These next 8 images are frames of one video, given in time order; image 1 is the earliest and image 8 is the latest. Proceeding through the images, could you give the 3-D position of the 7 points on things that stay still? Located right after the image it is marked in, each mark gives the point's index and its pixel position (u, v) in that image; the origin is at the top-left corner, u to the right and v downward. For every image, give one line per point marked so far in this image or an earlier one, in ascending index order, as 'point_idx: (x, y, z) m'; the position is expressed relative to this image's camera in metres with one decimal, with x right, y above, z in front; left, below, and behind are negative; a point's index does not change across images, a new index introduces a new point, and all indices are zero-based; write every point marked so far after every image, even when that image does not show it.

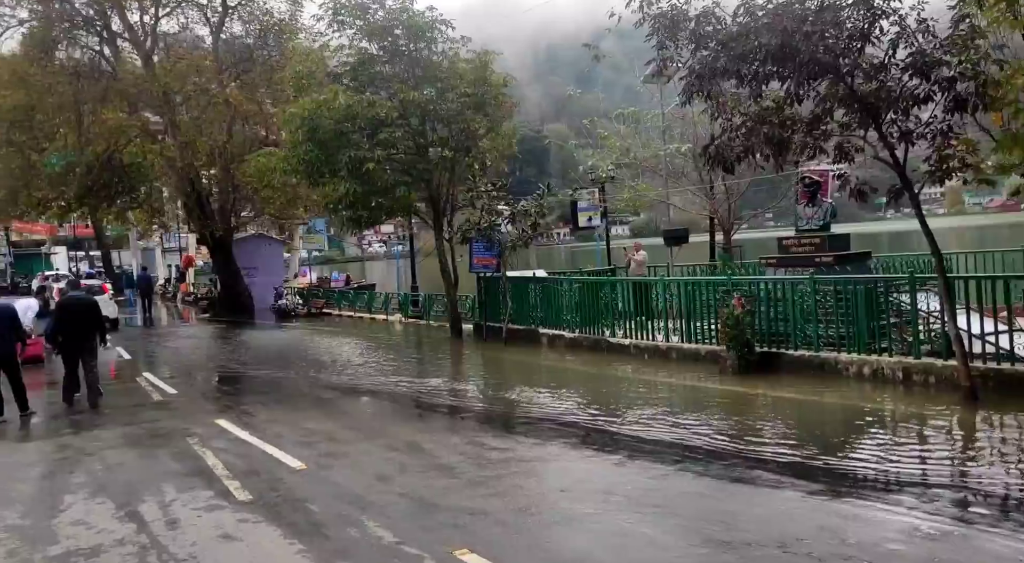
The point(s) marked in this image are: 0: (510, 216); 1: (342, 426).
0: (0.0, +1.3, +15.2) m
1: (-1.9, -1.6, +8.8) m
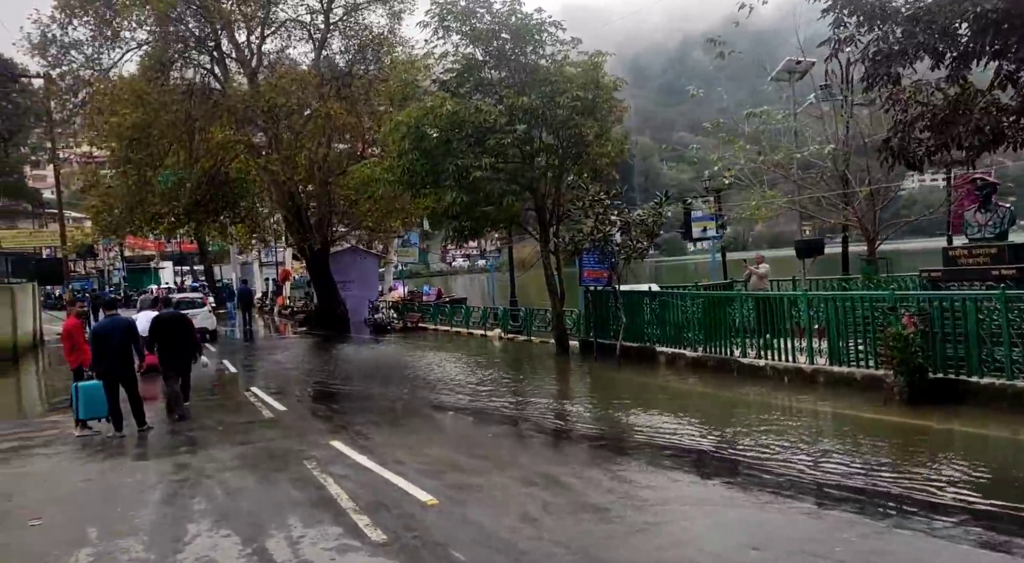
0: (+2.0, +1.0, +14.4) m
1: (-0.5, -1.7, +8.1) m
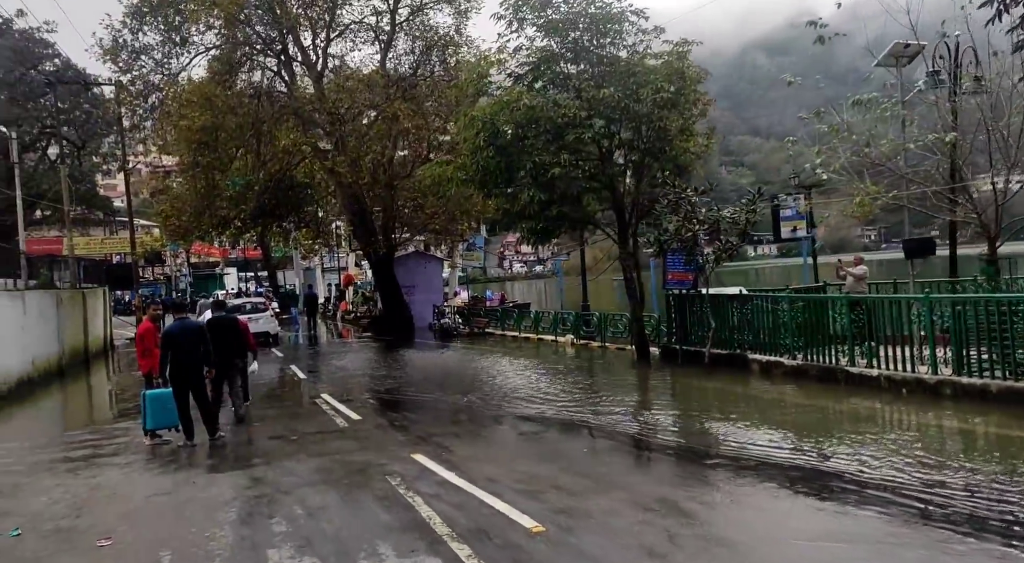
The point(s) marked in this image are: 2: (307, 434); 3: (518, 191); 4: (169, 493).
0: (+3.4, +1.0, +13.5) m
1: (+0.5, -1.8, +7.4) m
2: (-2.6, -1.9, +10.2) m
3: (+0.1, +1.7, +14.7) m
4: (-3.3, -2.0, +7.6) m
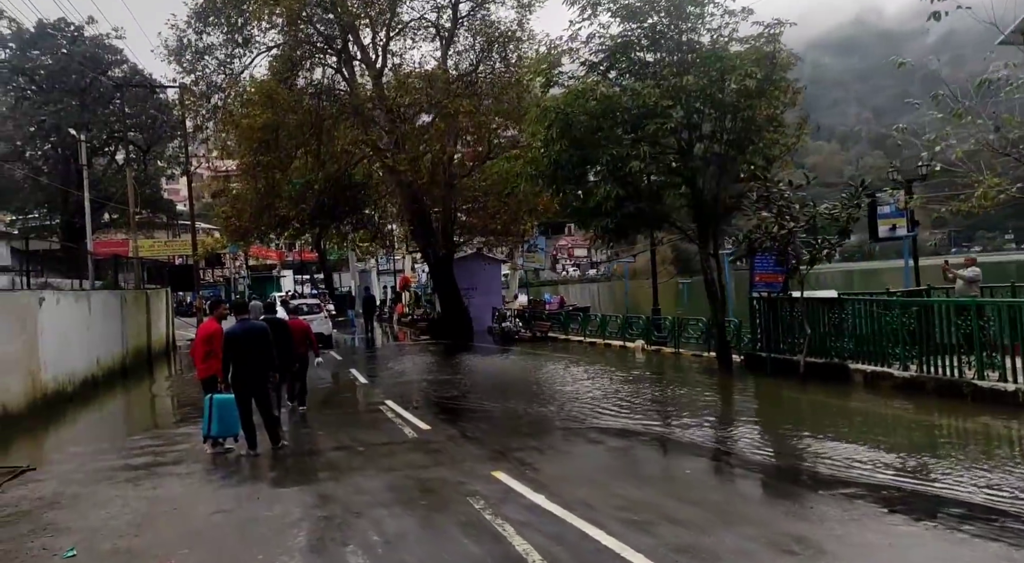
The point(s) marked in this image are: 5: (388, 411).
0: (+4.6, +0.9, +12.4) m
1: (+1.3, -1.7, +6.5) m
2: (-1.6, -1.9, +9.5) m
3: (+1.4, +1.7, +13.8) m
4: (-2.5, -2.0, +6.9) m
5: (-1.9, -2.1, +12.5) m
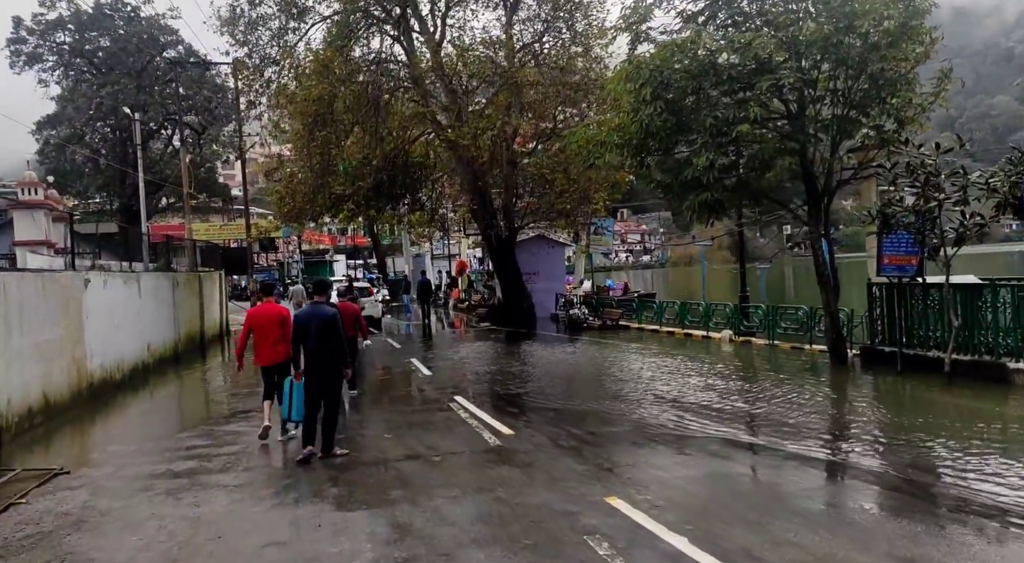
0: (+5.8, +1.1, +10.5) m
1: (+2.1, -1.6, +4.9) m
2: (-0.6, -1.7, +8.0) m
3: (+2.7, +1.9, +12.1) m
4: (-1.6, -1.8, +5.6) m
5: (-0.7, -1.8, +11.1) m
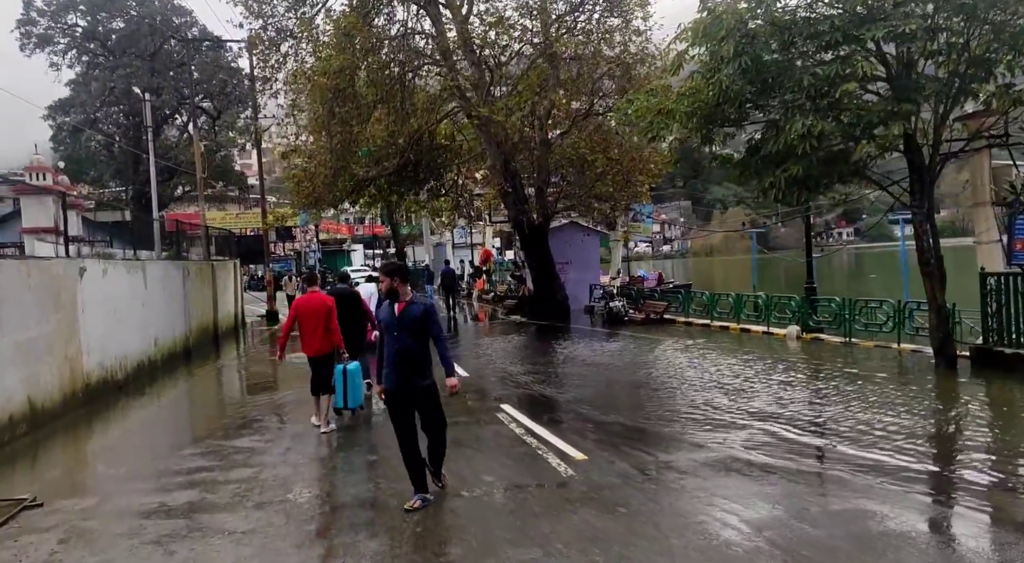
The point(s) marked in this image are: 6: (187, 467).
0: (+6.5, +1.2, +8.7) m
1: (+2.7, -1.6, +3.2) m
2: (0.0, -1.6, +6.4) m
3: (+3.4, +2.1, +10.4) m
4: (-1.0, -1.8, +3.9) m
5: (0.0, -1.7, +9.5) m
6: (-3.3, -1.9, +8.2) m
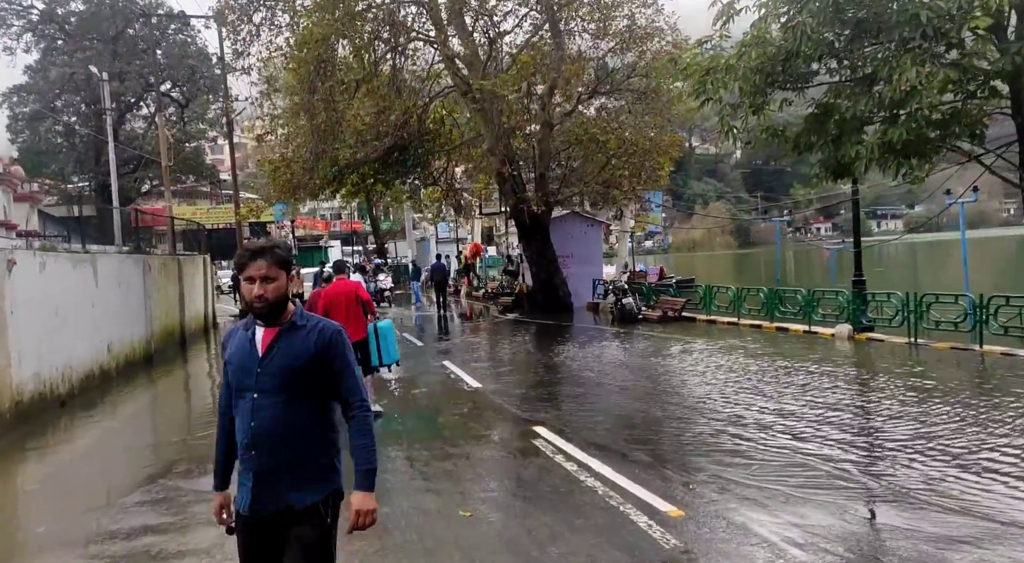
0: (+6.8, +1.4, +6.9) m
1: (+3.2, -1.5, +1.2) m
2: (+0.5, -1.6, +4.4) m
3: (+3.8, +2.2, +8.4) m
4: (-0.4, -1.7, +1.9) m
5: (+0.4, -1.6, +7.4) m
6: (-2.9, -1.8, +6.1) m
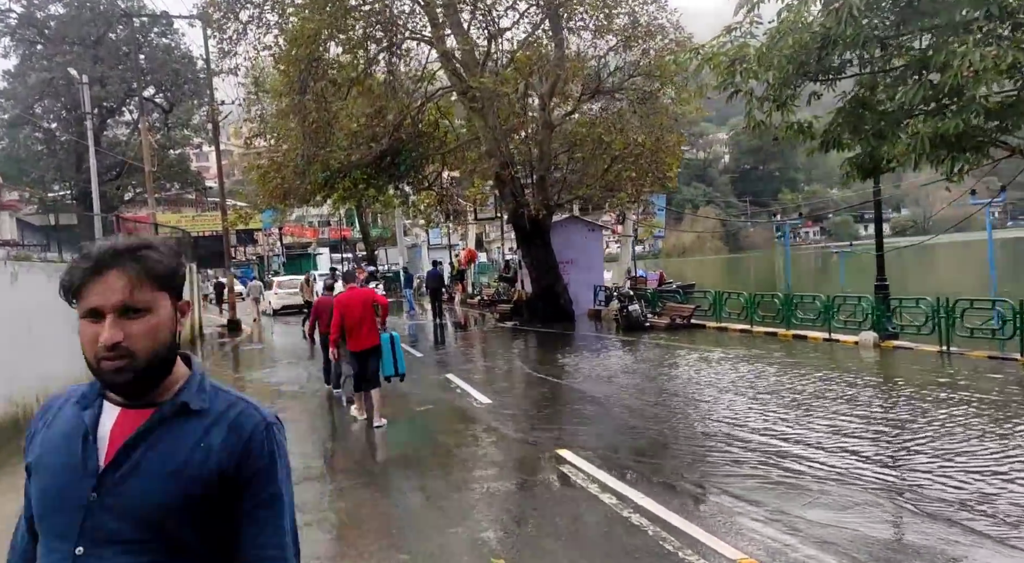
0: (+7.0, +1.4, +6.2) m
1: (+3.5, -1.5, +0.5) m
2: (+0.8, -1.6, +3.6) m
3: (+3.9, +2.1, +7.7) m
4: (-0.2, -1.7, +1.1) m
5: (+0.6, -1.7, +6.7) m
6: (-2.7, -1.9, +5.2) m
